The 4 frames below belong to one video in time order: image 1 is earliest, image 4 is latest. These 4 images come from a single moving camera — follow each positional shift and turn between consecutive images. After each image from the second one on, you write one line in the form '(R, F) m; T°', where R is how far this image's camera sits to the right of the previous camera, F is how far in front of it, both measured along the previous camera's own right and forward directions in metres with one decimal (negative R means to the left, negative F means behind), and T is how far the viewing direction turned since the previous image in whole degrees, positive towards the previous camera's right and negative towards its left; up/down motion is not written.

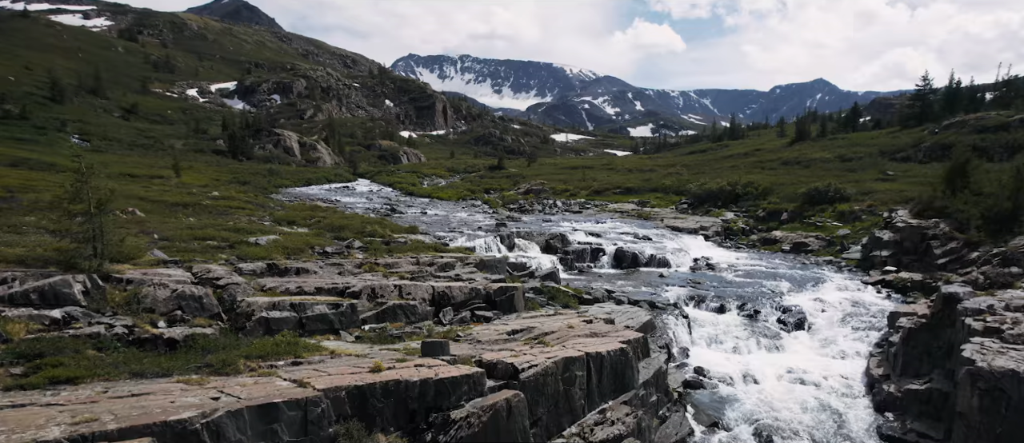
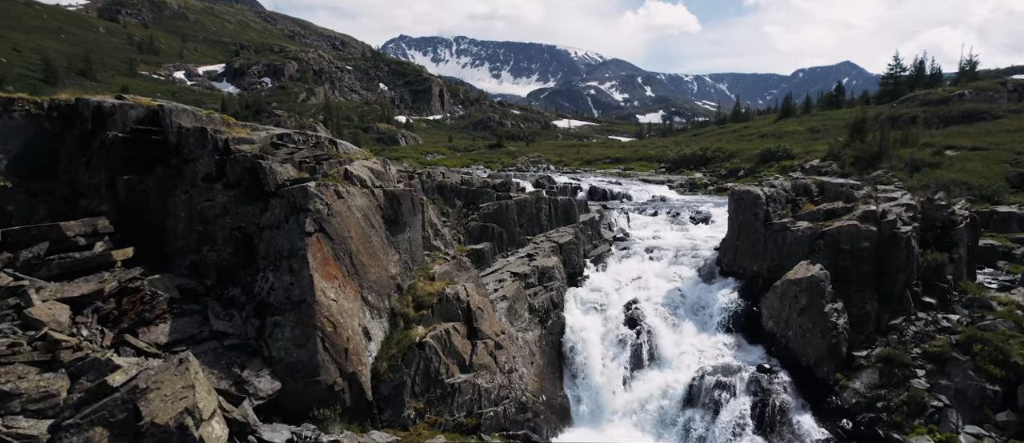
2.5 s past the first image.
(+0.2, -18.4) m; 0°
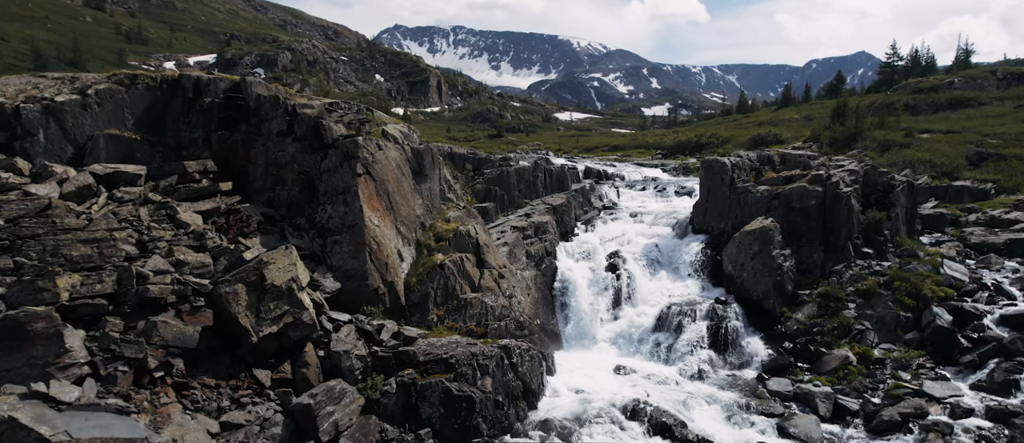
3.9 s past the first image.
(0.0, -5.7) m; 0°
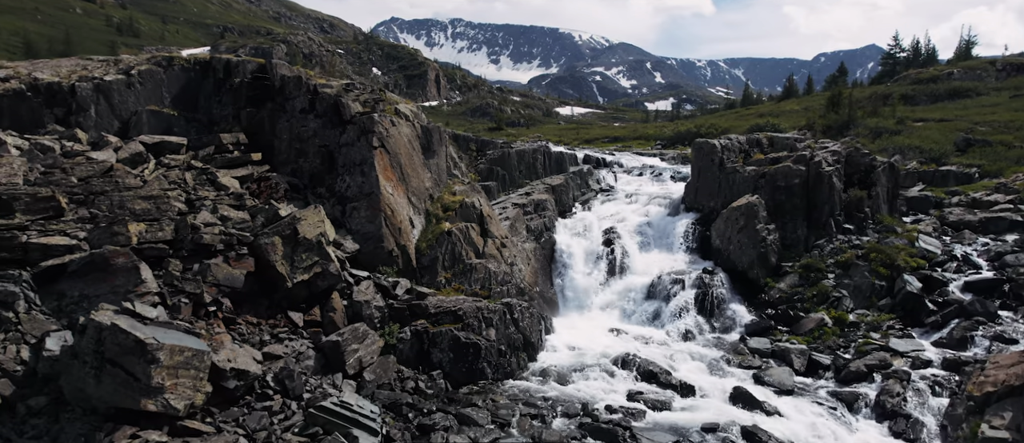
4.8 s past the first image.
(0.0, -2.4) m; 0°
